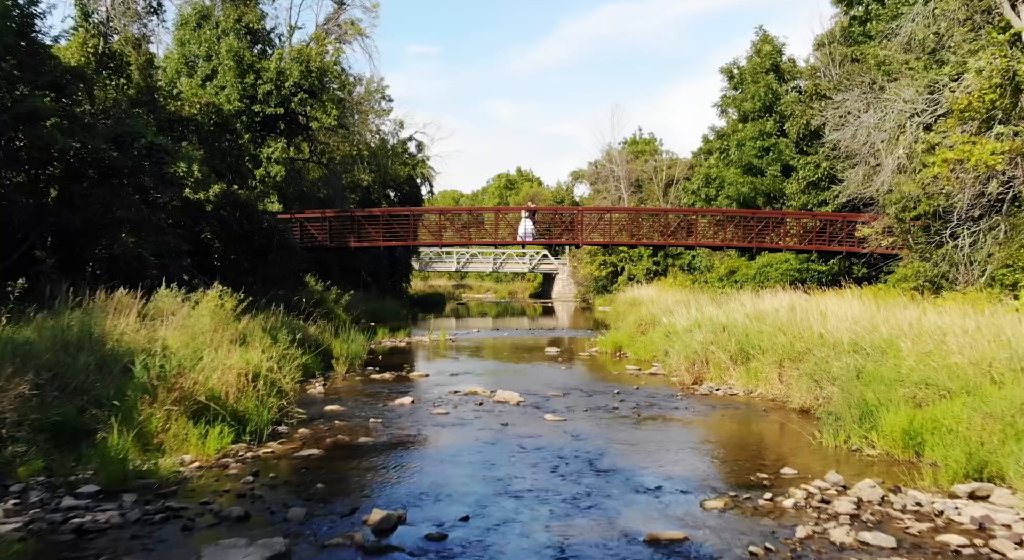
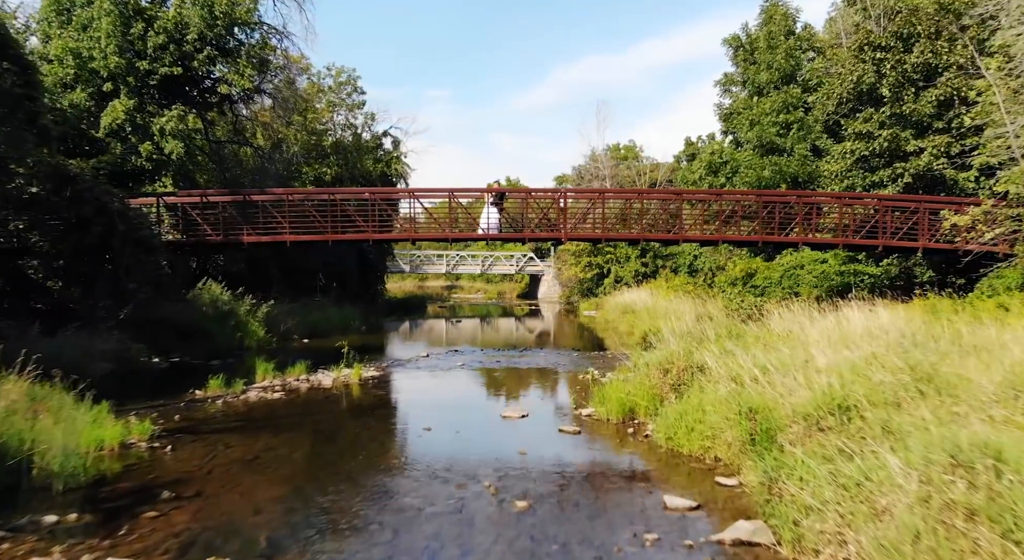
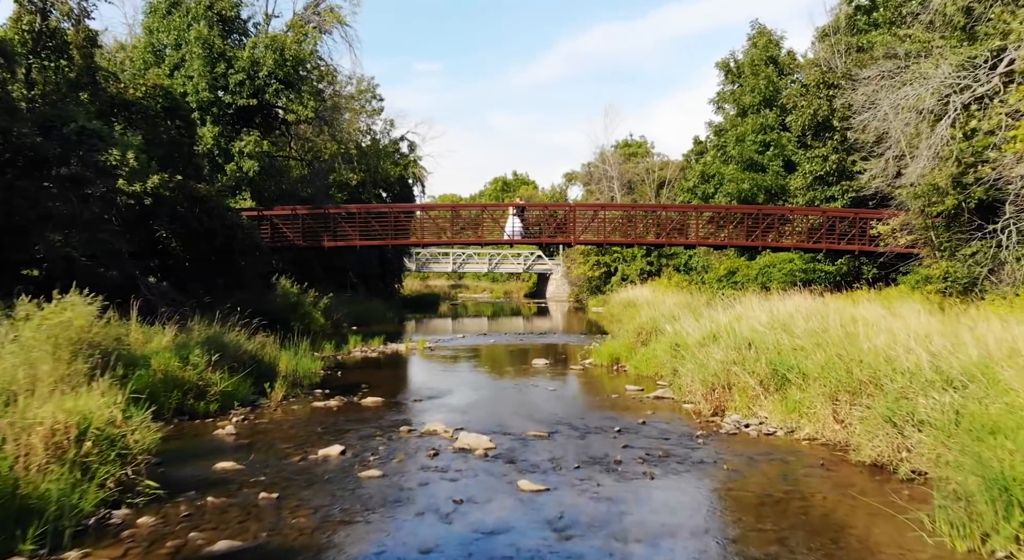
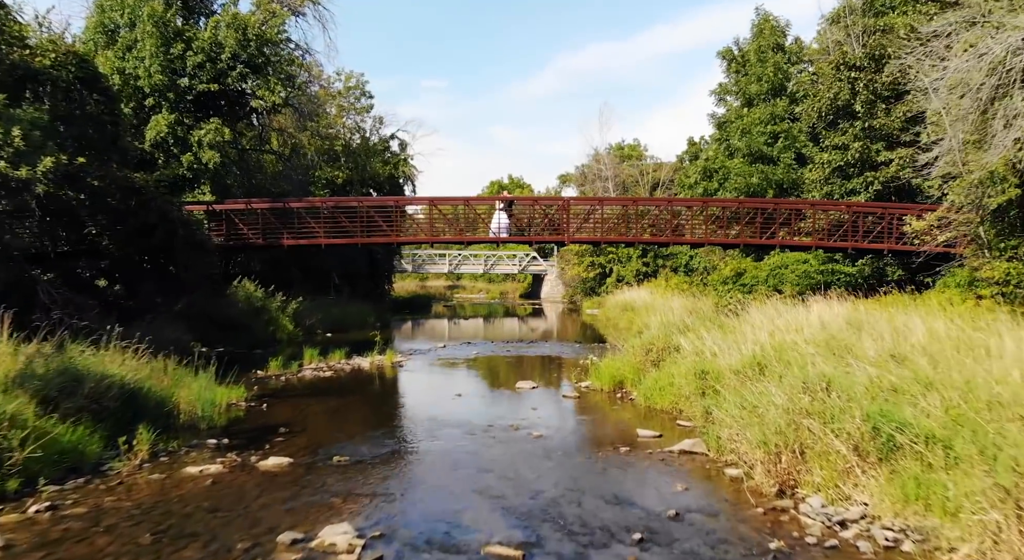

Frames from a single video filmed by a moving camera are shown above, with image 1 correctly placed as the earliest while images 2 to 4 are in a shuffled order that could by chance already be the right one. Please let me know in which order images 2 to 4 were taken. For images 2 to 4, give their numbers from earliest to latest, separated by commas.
3, 4, 2
